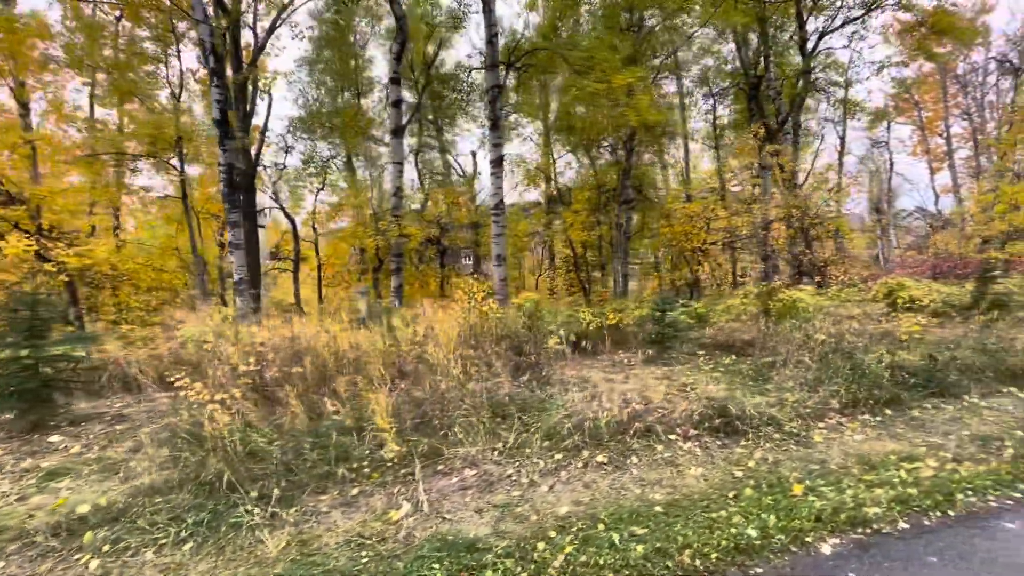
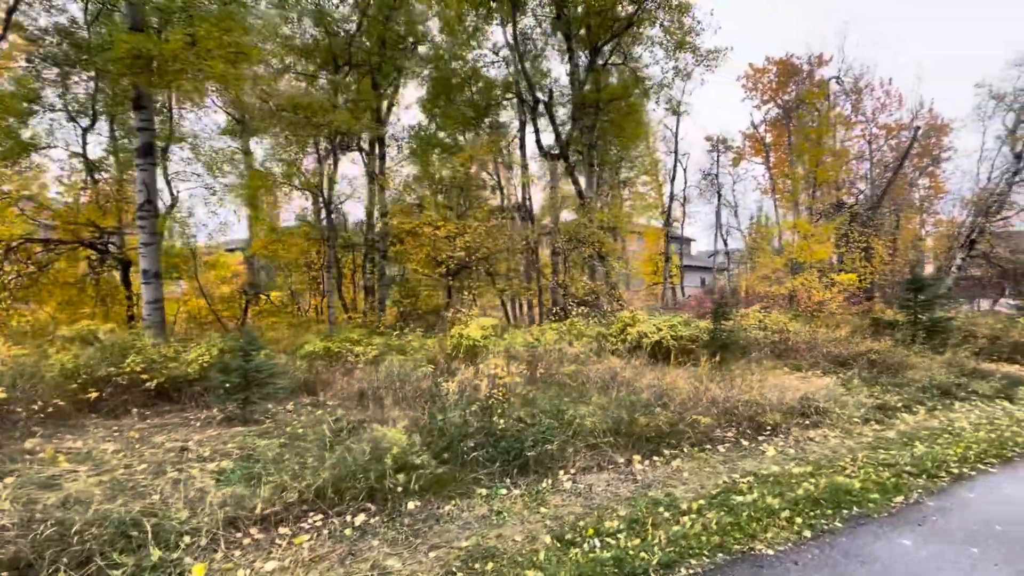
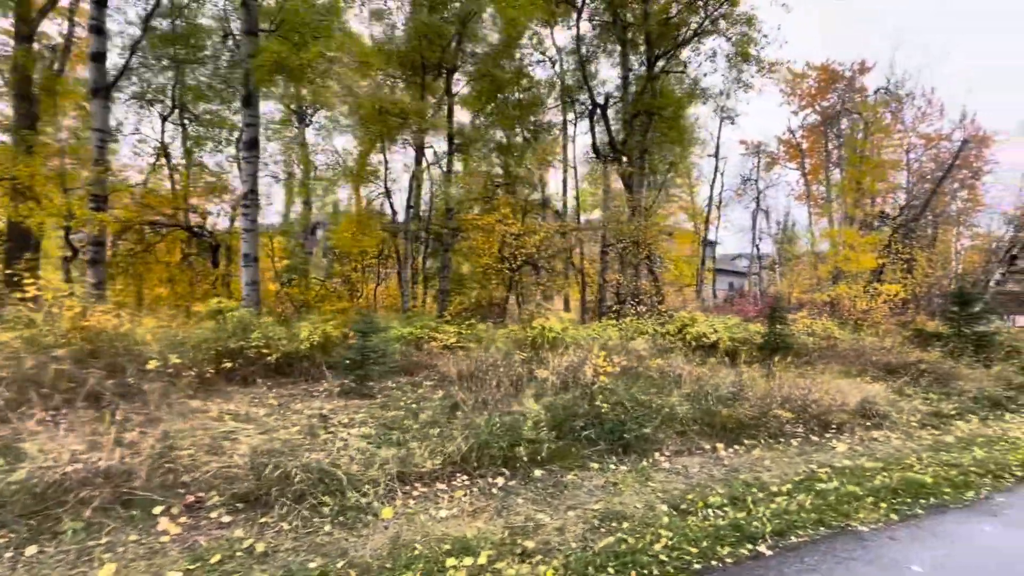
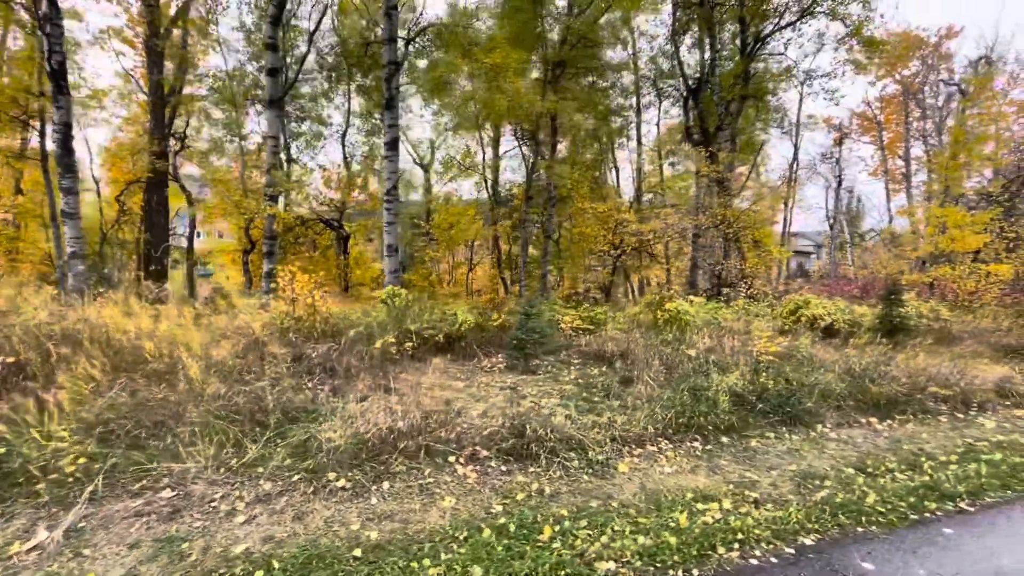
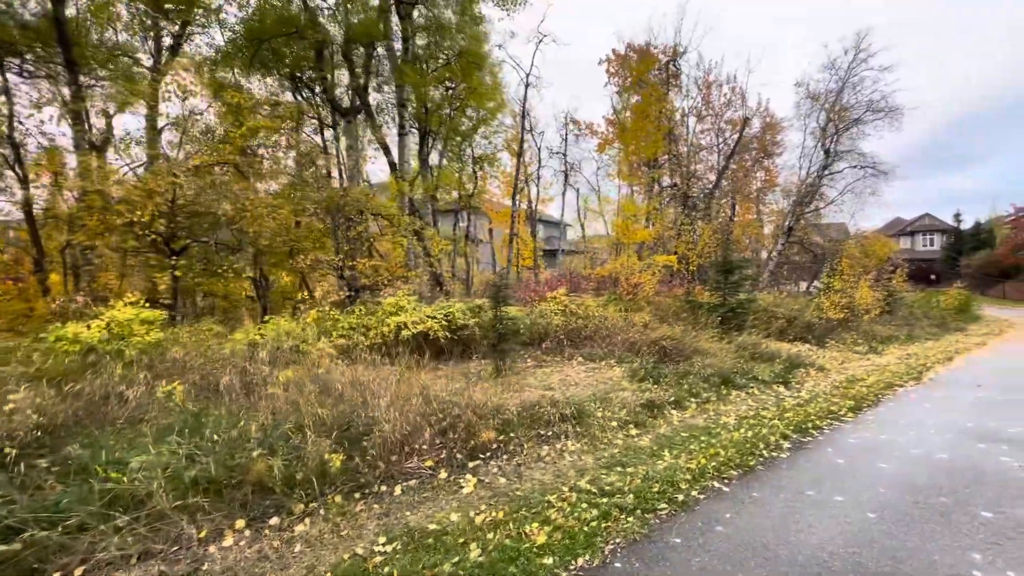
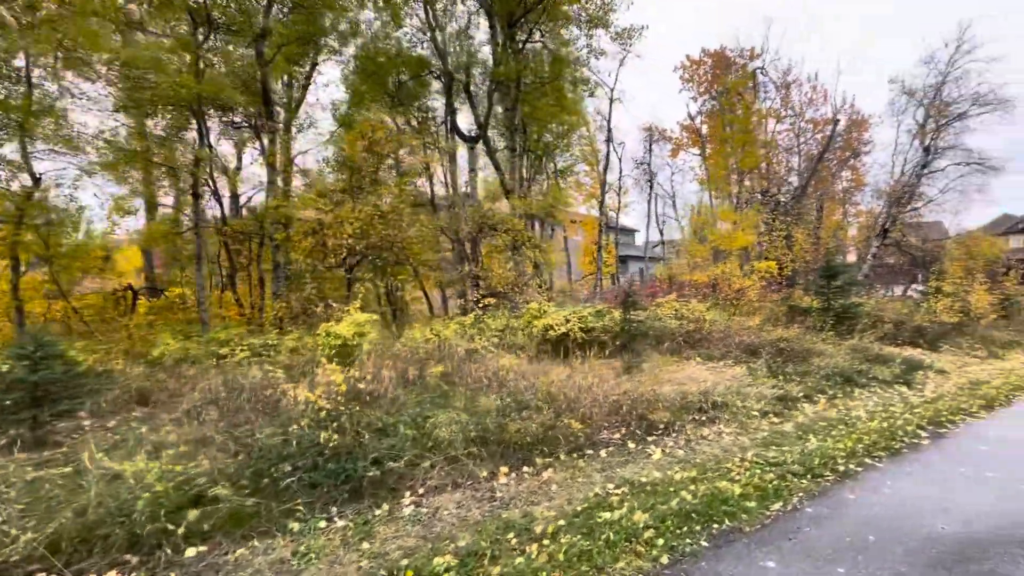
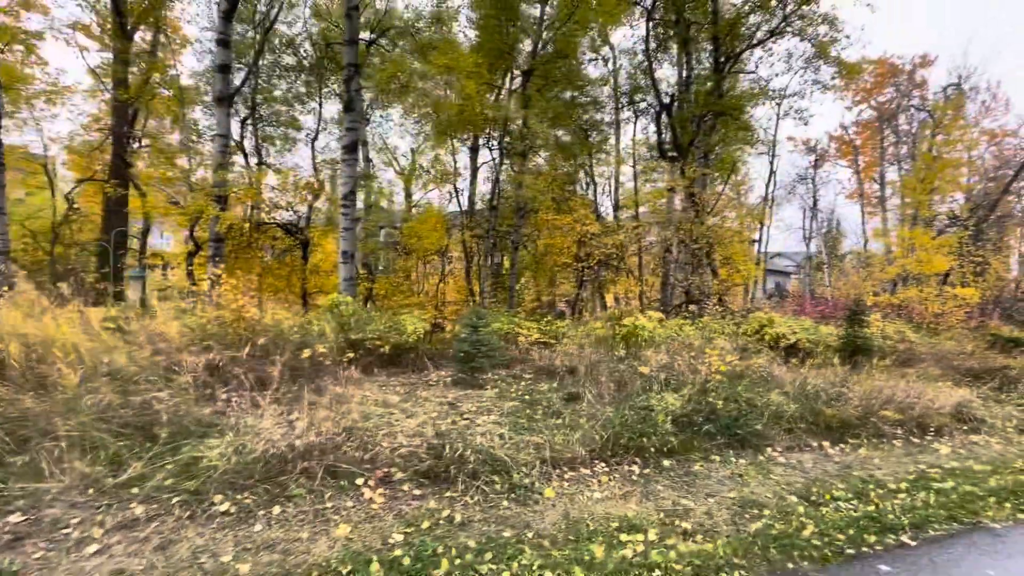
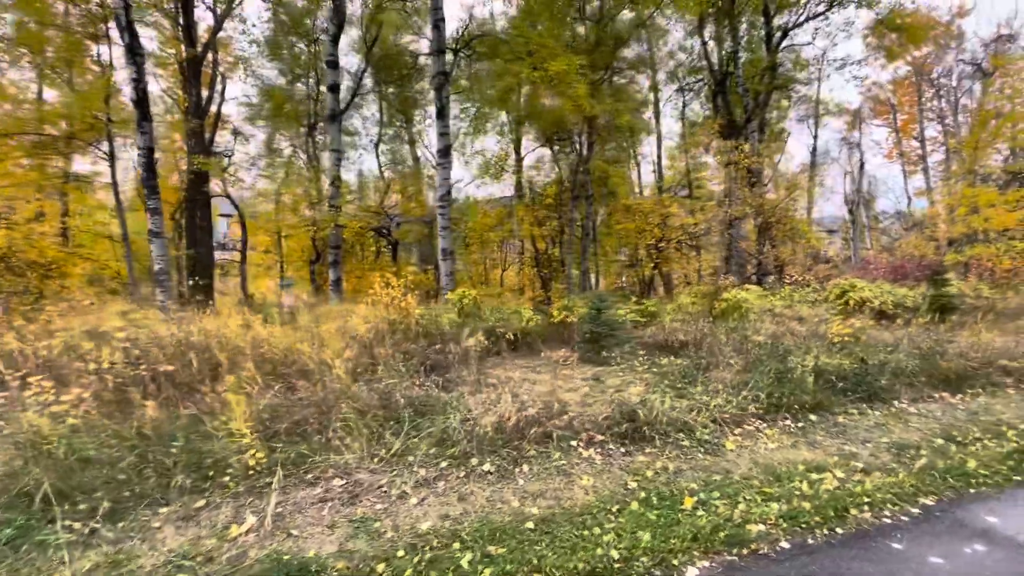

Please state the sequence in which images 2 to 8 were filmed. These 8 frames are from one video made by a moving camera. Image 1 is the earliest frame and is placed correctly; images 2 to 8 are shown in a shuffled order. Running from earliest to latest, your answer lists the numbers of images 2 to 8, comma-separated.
8, 4, 7, 3, 2, 6, 5
